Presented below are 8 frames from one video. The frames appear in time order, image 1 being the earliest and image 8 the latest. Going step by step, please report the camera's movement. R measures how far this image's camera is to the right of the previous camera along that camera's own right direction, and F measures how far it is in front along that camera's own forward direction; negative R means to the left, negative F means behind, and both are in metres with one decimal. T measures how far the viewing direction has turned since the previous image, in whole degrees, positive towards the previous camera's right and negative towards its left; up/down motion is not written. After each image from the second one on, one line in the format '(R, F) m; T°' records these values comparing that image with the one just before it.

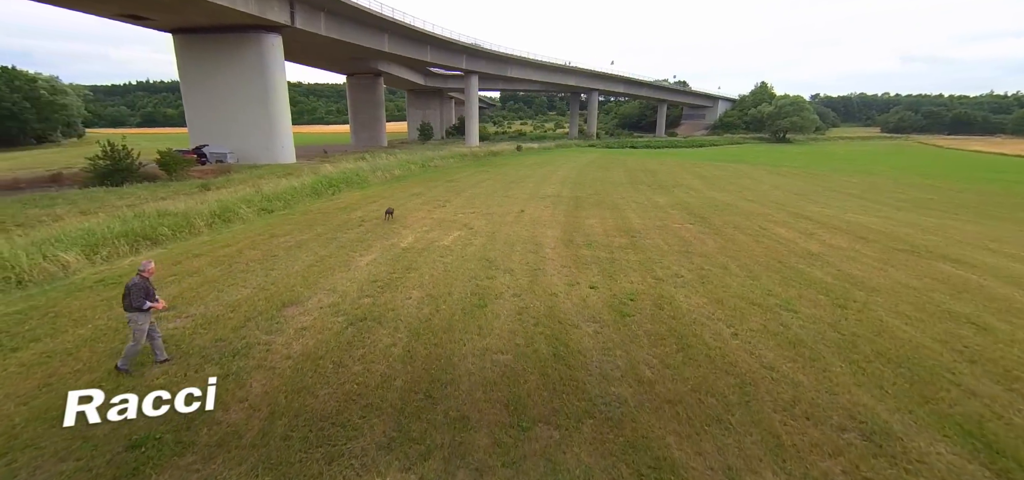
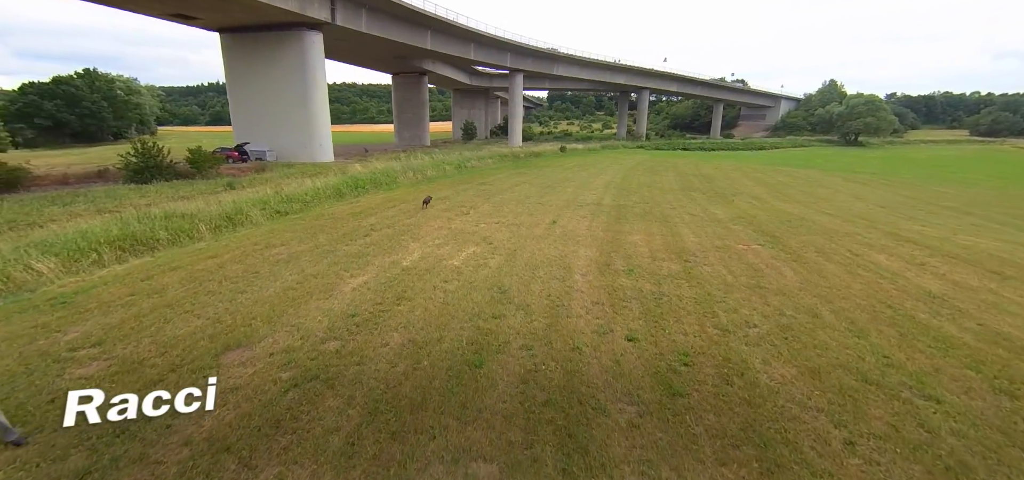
(+0.4, +1.6) m; -6°
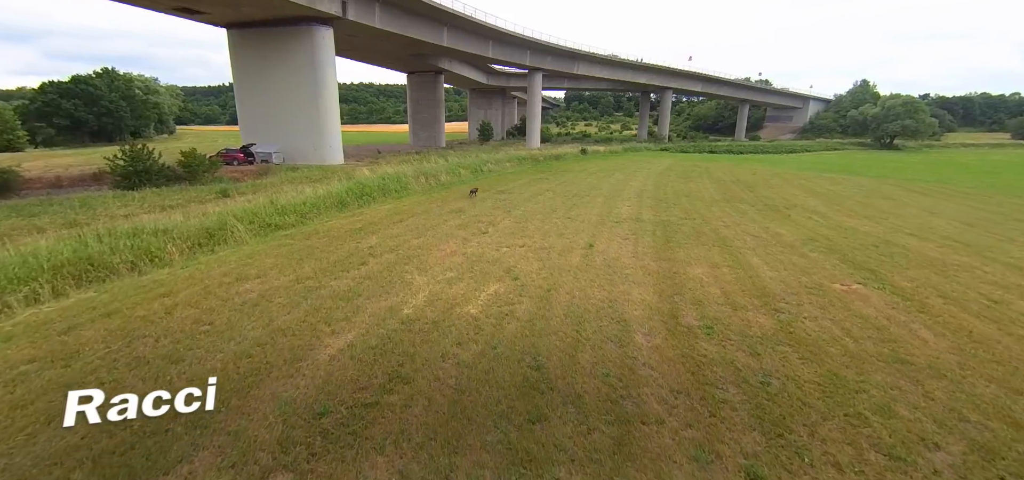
(-0.3, +1.9) m; -2°
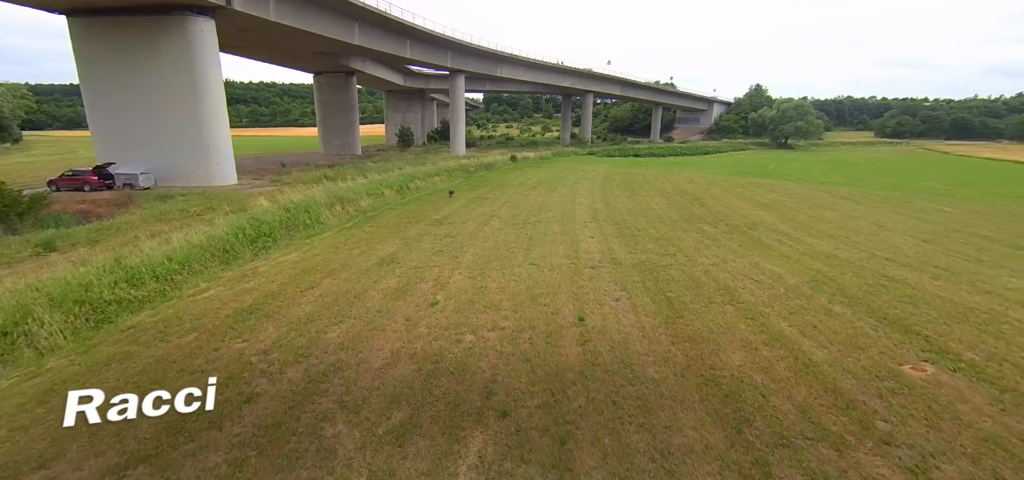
(-0.5, +2.5) m; +10°
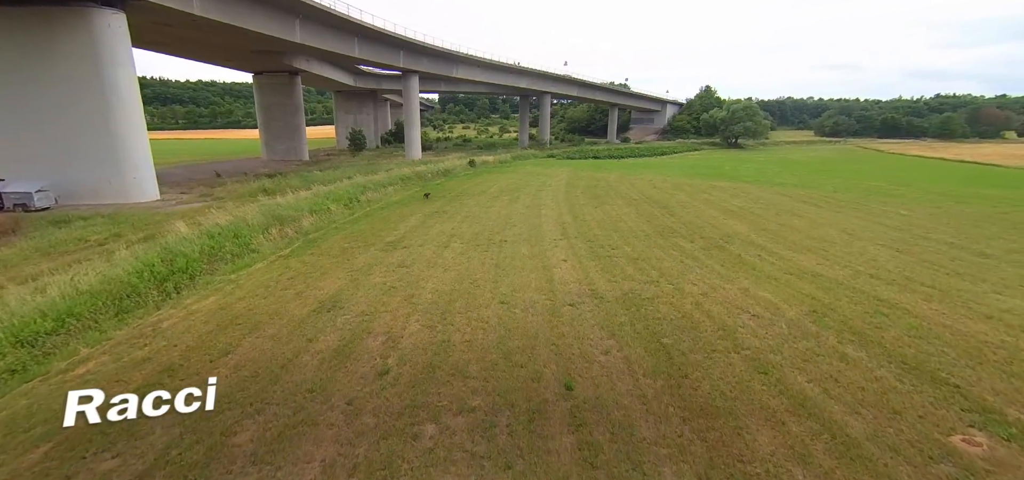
(-0.1, +1.4) m; +5°
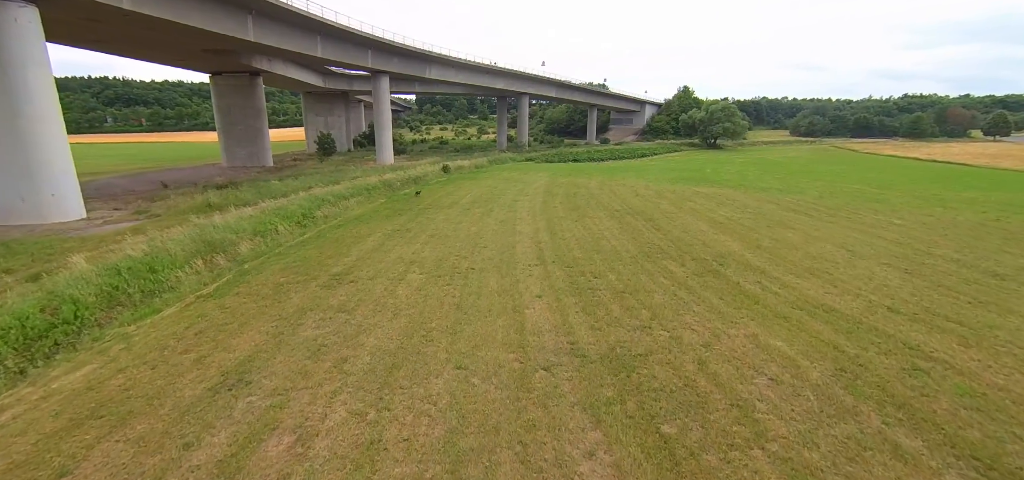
(+0.4, +1.7) m; +2°
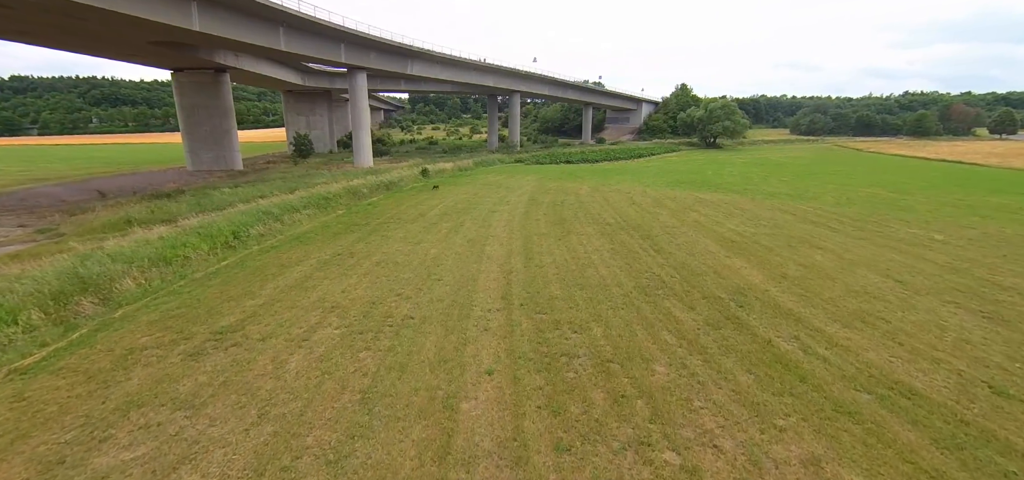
(+0.9, +2.9) m; 0°
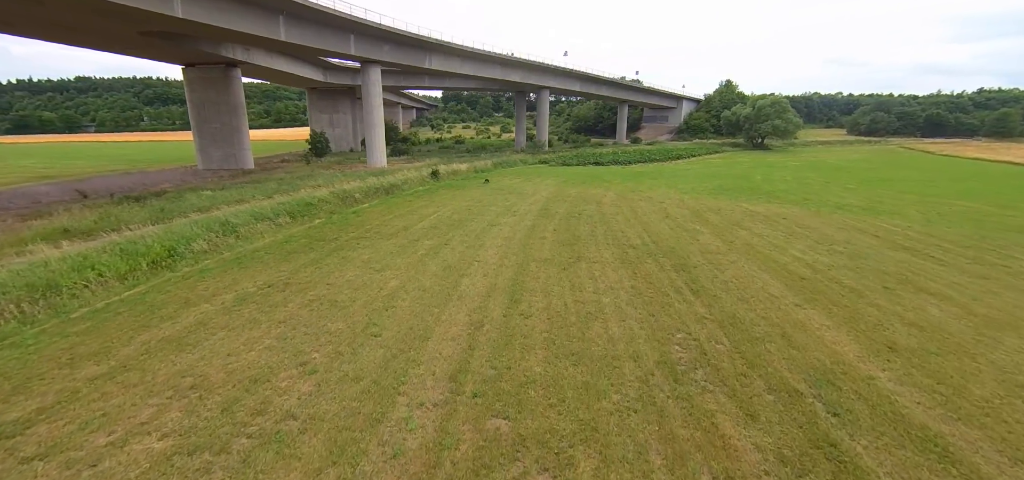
(+1.1, +3.4) m; -5°
